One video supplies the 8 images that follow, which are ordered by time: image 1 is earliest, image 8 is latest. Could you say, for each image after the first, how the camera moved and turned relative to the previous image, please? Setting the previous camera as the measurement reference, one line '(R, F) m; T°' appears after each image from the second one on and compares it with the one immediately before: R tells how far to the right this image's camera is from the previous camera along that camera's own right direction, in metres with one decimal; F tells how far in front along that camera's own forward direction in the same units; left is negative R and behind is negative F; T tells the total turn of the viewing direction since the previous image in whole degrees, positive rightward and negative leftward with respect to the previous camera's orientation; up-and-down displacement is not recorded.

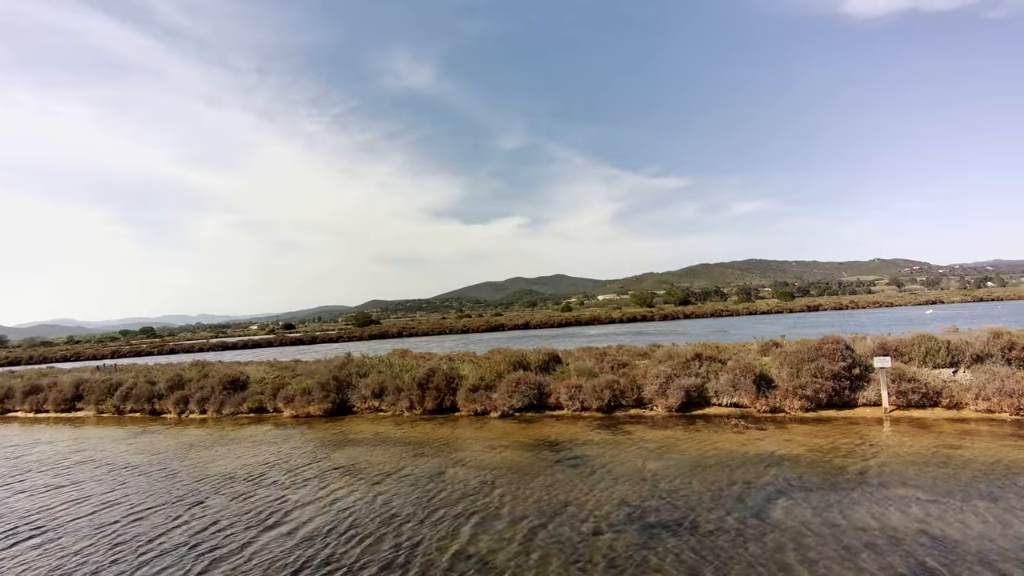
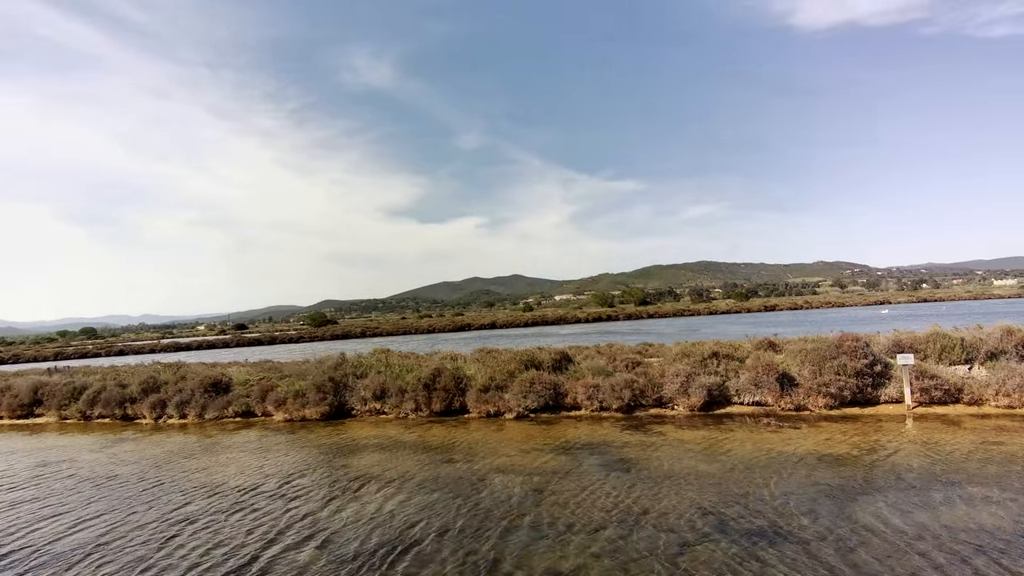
(-1.4, +0.7) m; +4°
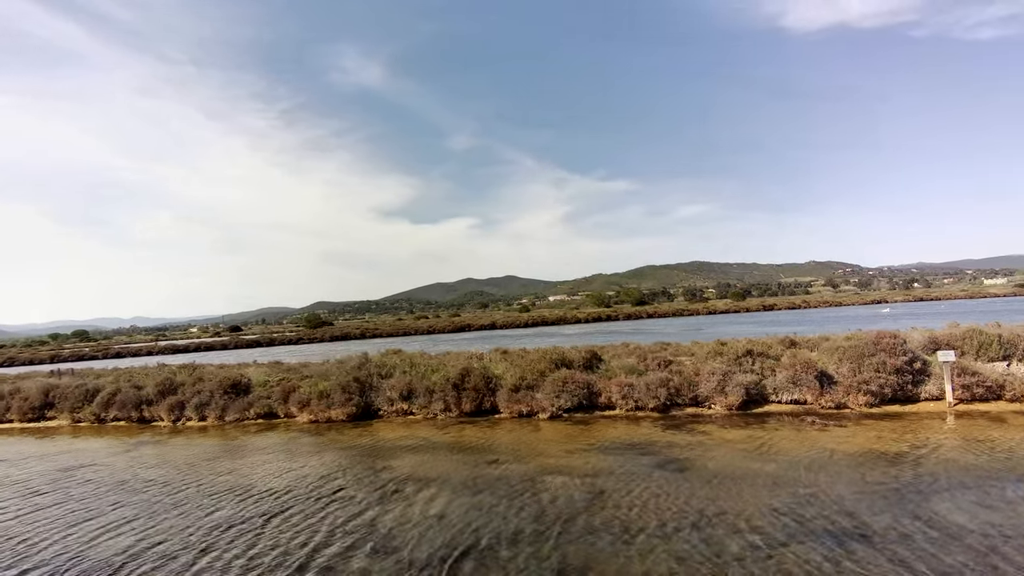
(-1.0, +0.2) m; +1°
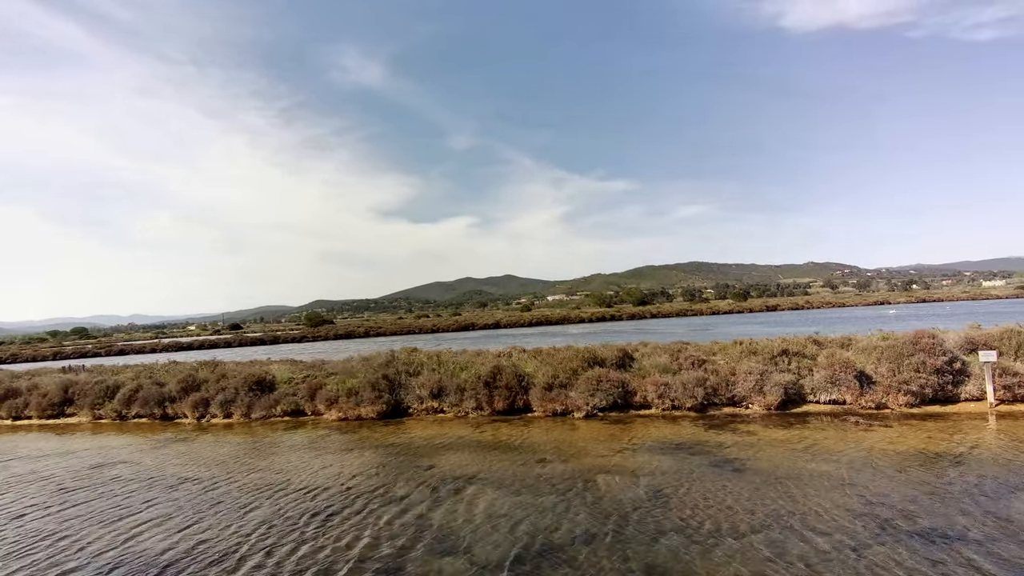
(-1.0, +0.1) m; 0°
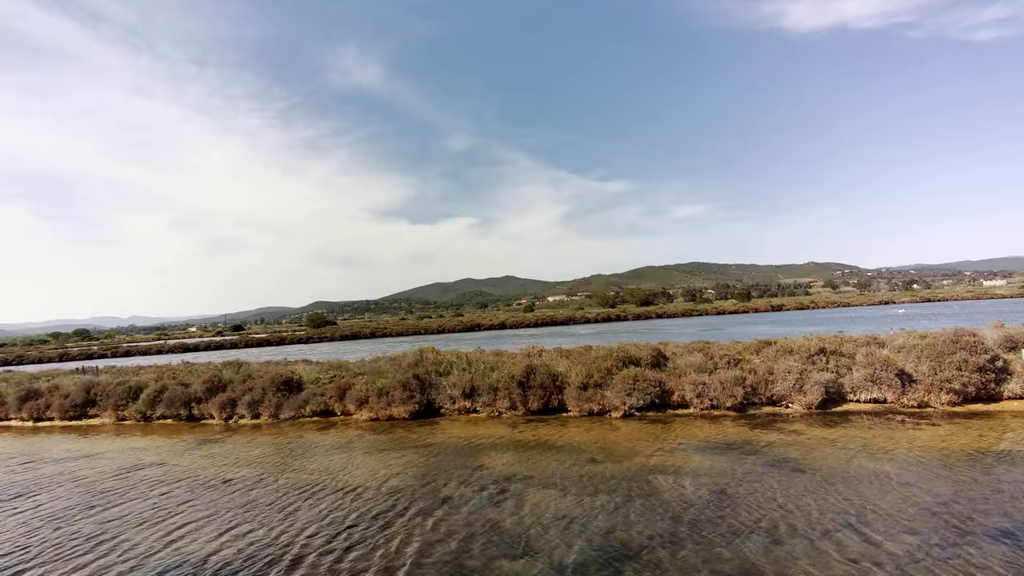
(-1.0, +0.1) m; 0°
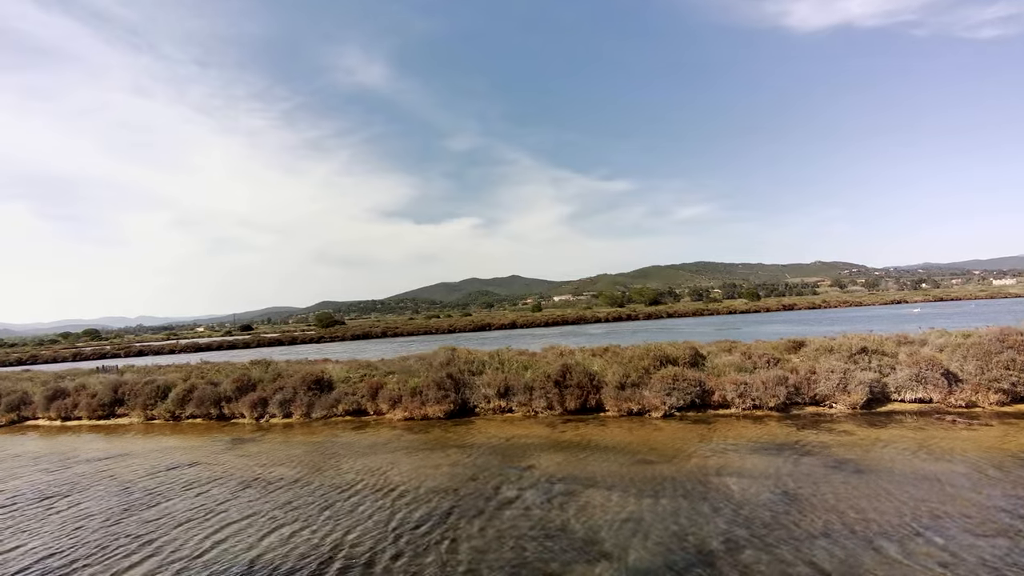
(-0.9, +0.1) m; -1°
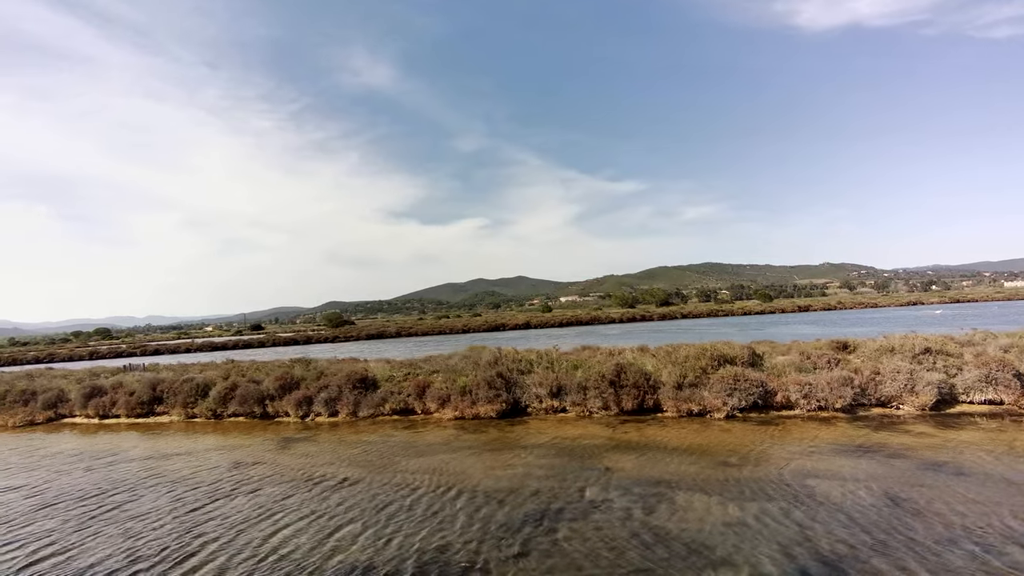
(-1.4, +0.2) m; -1°
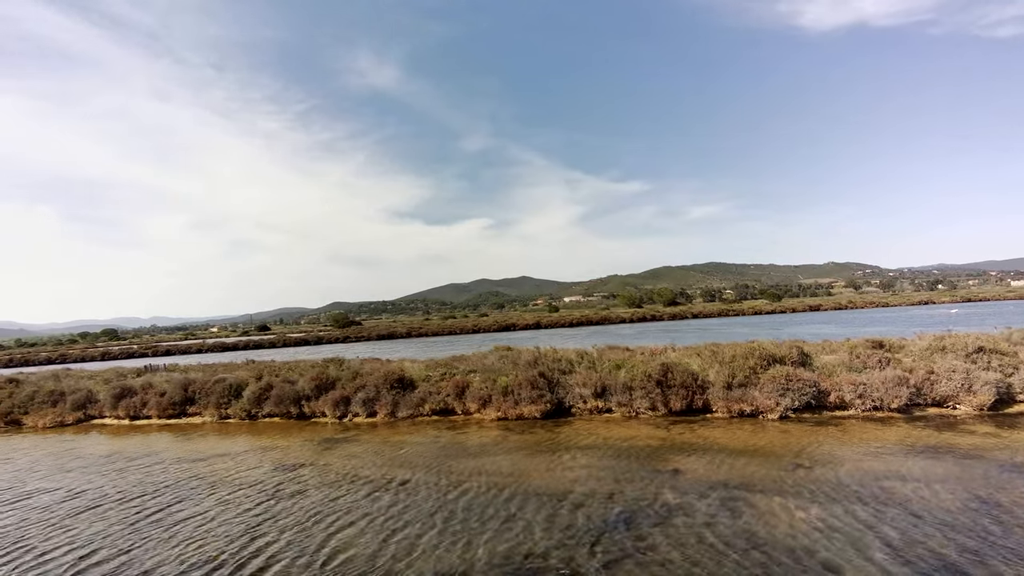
(-1.2, +0.1) m; 0°
